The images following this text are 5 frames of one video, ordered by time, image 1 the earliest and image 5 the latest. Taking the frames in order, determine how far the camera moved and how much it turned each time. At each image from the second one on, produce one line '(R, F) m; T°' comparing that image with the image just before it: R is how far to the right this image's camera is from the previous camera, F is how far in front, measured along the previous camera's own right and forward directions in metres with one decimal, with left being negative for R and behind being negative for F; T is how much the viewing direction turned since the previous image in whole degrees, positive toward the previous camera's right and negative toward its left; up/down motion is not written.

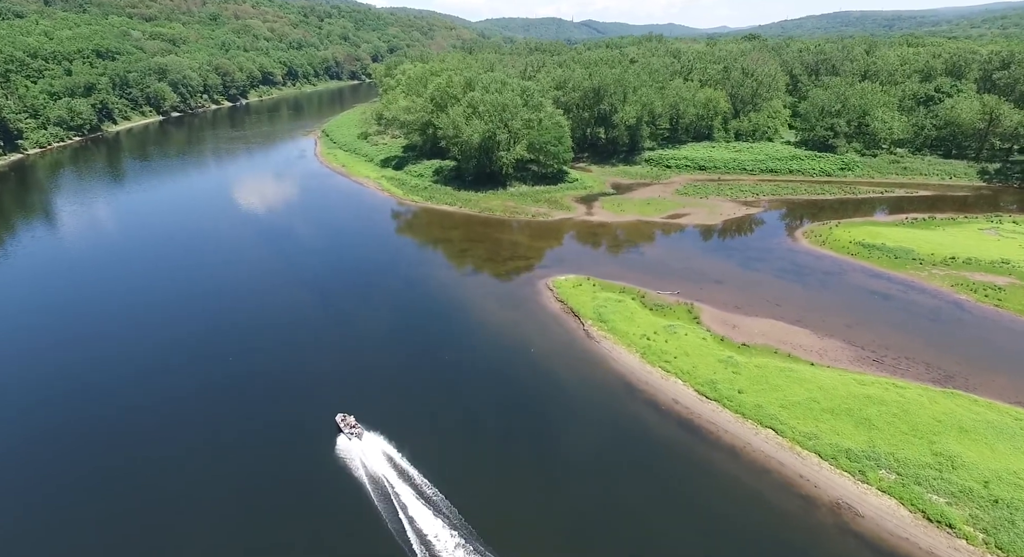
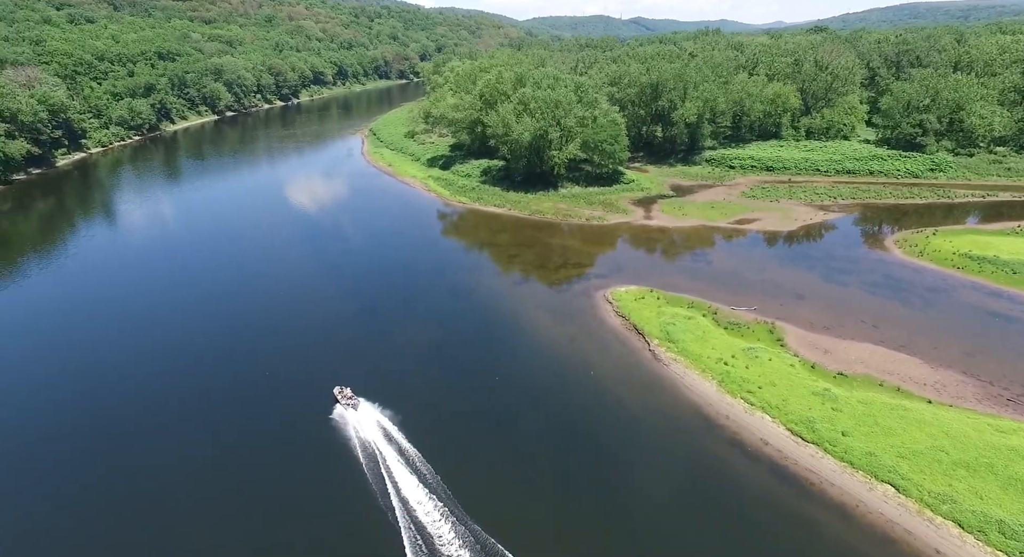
(-0.7, +2.8) m; -4°
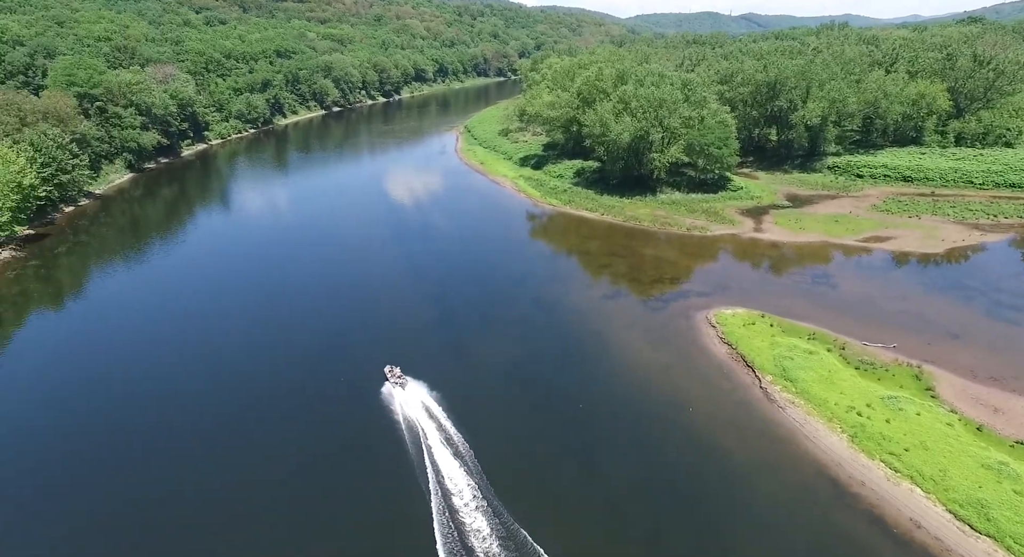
(-0.2, +2.7) m; -9°
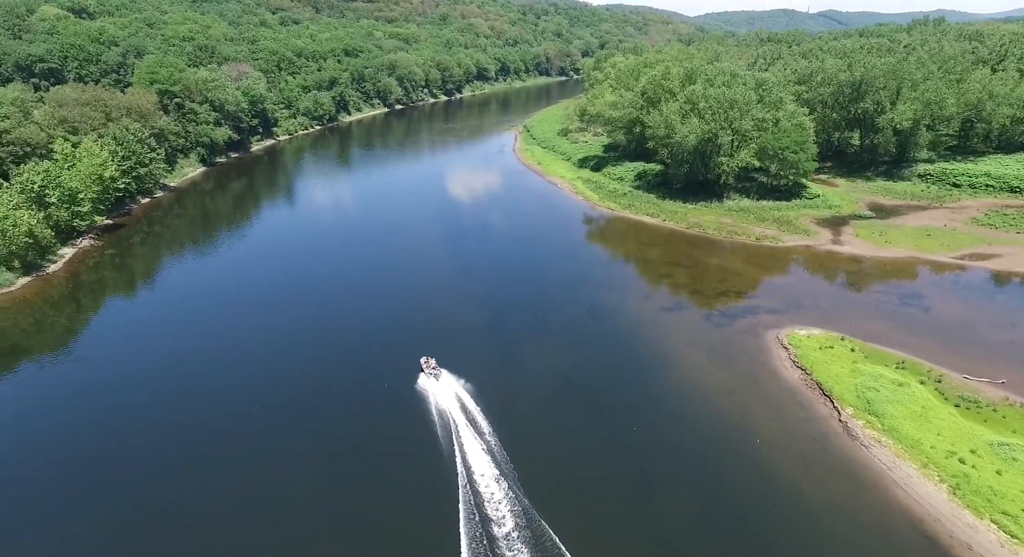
(+0.1, +1.8) m; -5°
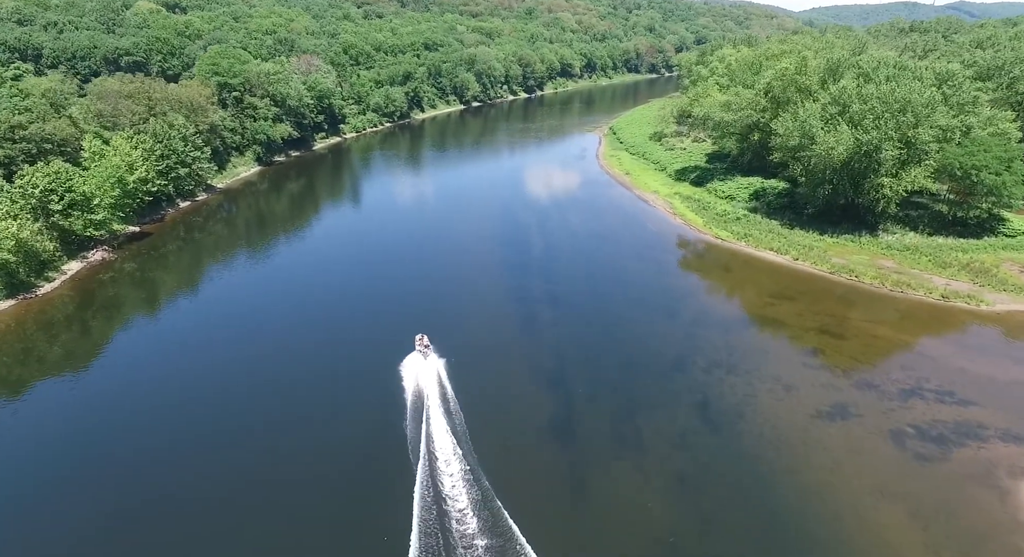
(-0.4, +12.2) m; -7°
